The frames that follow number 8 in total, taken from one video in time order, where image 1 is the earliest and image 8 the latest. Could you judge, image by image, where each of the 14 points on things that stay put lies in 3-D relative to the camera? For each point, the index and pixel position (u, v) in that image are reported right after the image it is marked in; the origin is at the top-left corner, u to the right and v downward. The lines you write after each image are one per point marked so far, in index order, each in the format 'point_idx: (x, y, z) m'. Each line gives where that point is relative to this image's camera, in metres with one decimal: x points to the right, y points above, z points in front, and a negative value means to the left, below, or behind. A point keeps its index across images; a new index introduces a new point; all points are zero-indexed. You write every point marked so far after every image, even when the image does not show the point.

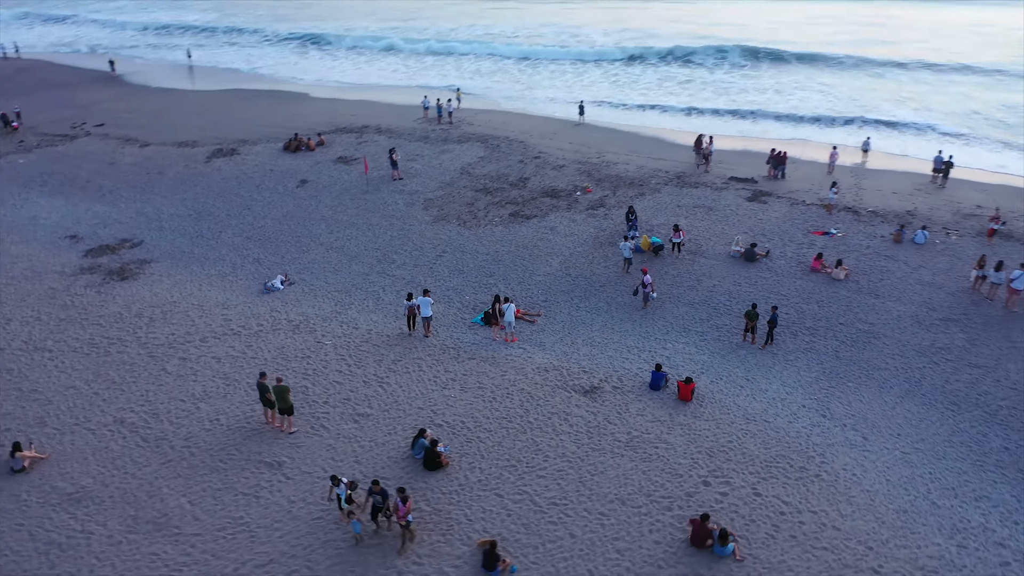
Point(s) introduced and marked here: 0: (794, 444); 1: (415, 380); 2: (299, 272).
0: (+3.7, -2.0, +10.7) m
1: (-1.4, -1.3, +12.0) m
2: (-4.1, +0.3, +15.8) m
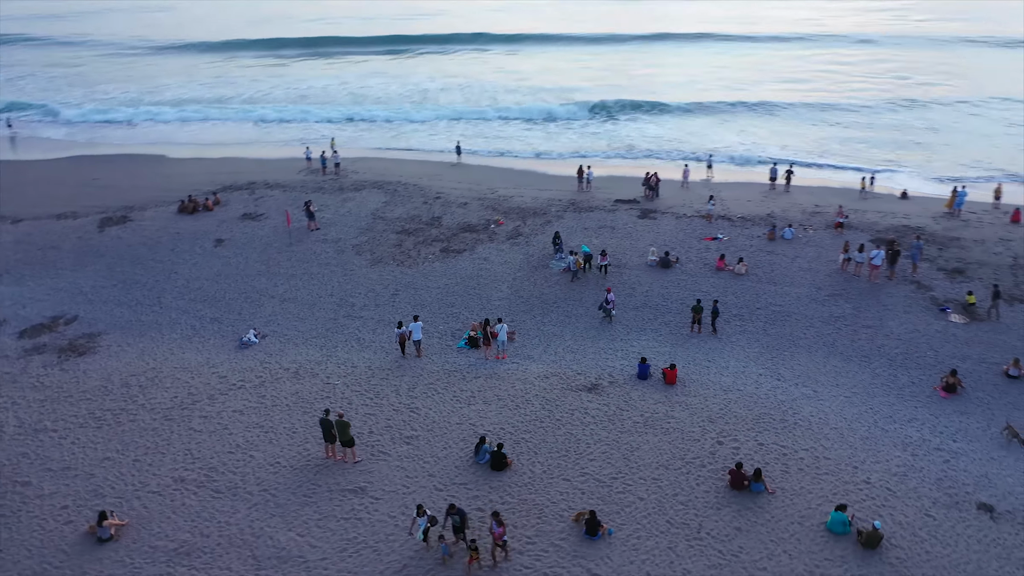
0: (+4.2, -1.8, +13.2) m
1: (-1.2, -1.8, +13.3) m
2: (-4.9, -0.7, +16.3) m
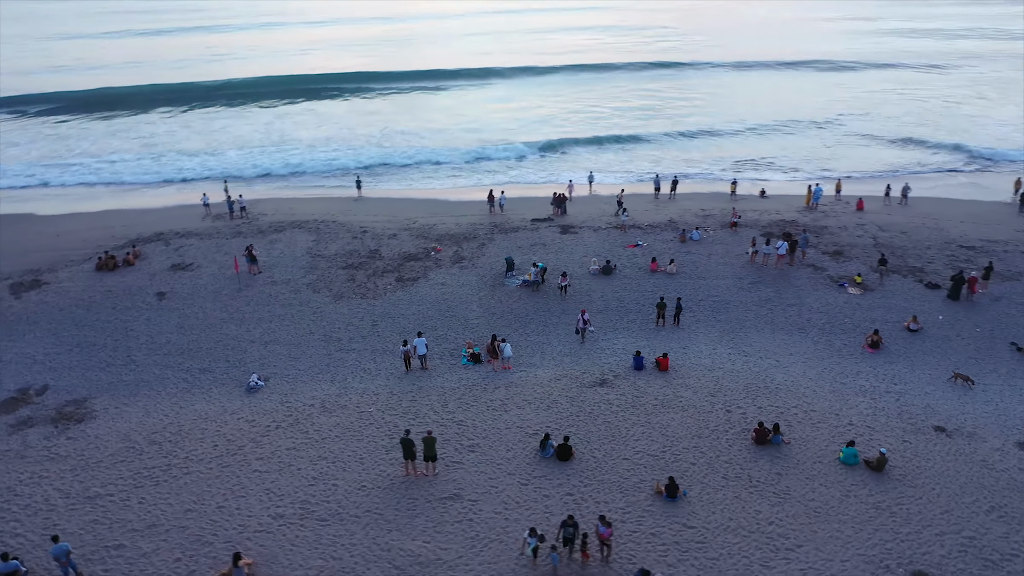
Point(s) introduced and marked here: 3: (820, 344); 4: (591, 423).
0: (+4.6, -1.6, +15.7) m
1: (-0.6, -2.2, +14.5) m
2: (-5.1, -1.6, +16.6) m
3: (+6.4, -1.1, +16.9) m
4: (+1.4, -2.3, +14.0) m
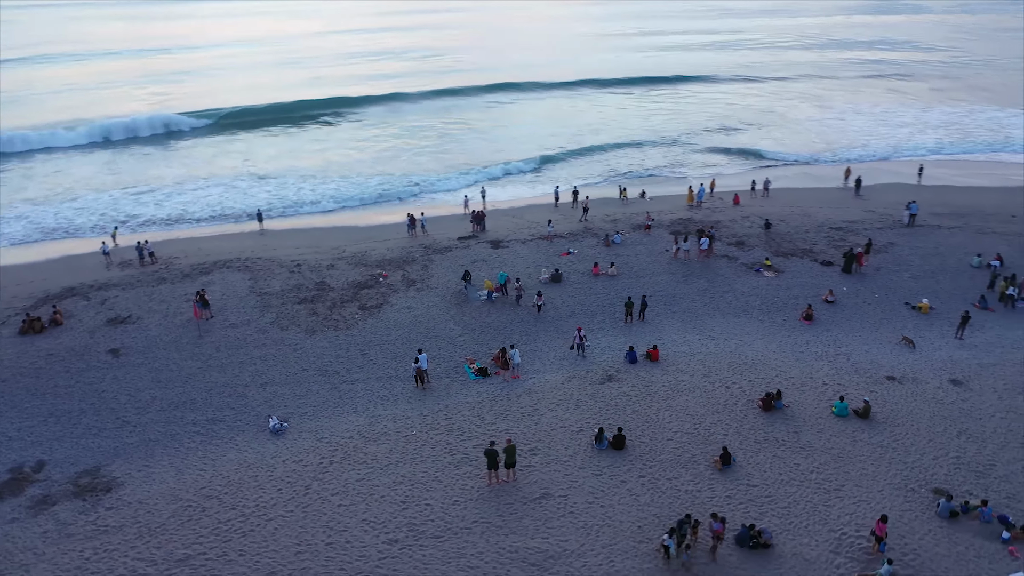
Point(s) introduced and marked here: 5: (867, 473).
0: (+4.7, -1.5, +18.0) m
1: (+0.1, -2.5, +15.5) m
2: (-4.8, -2.5, +16.4) m
3: (+6.1, -0.8, +19.7) m
4: (+2.1, -2.4, +15.6) m
5: (+5.9, -3.1, +13.7) m
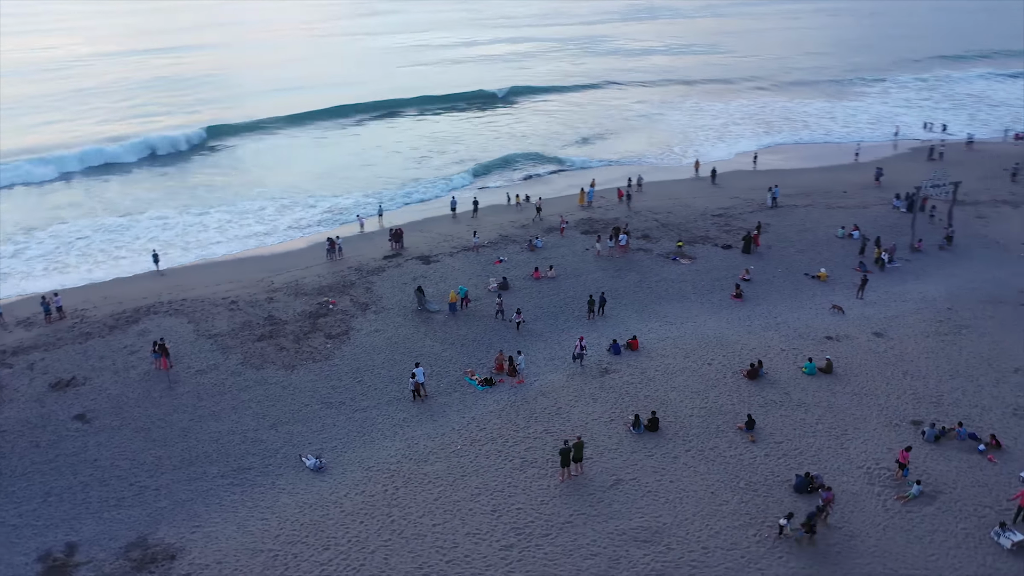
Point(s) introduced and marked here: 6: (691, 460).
0: (+4.4, -1.2, +20.2) m
1: (+0.7, -2.7, +16.6) m
2: (-4.2, -3.2, +16.2) m
3: (+5.2, -0.4, +22.1) m
4: (+2.6, -2.3, +17.1) m
5: (+6.9, -2.6, +16.3) m
6: (+3.3, -3.2, +15.0) m
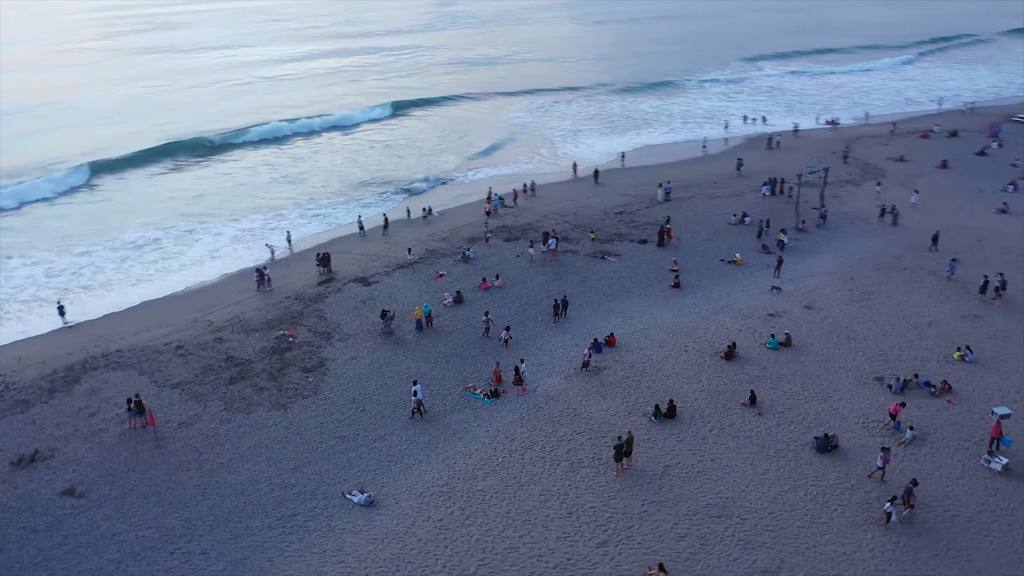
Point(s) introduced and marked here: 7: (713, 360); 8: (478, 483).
0: (+3.7, -1.0, +21.7) m
1: (+1.2, -2.8, +17.4) m
2: (-3.4, -3.9, +15.8) m
3: (+4.0, -0.2, +23.8) m
4: (+2.9, -2.3, +18.4) m
5: (+7.2, -2.1, +18.6) m
6: (+4.1, -3.0, +16.5) m
7: (+4.8, -1.7, +19.7) m
8: (-0.6, -3.7, +15.6) m
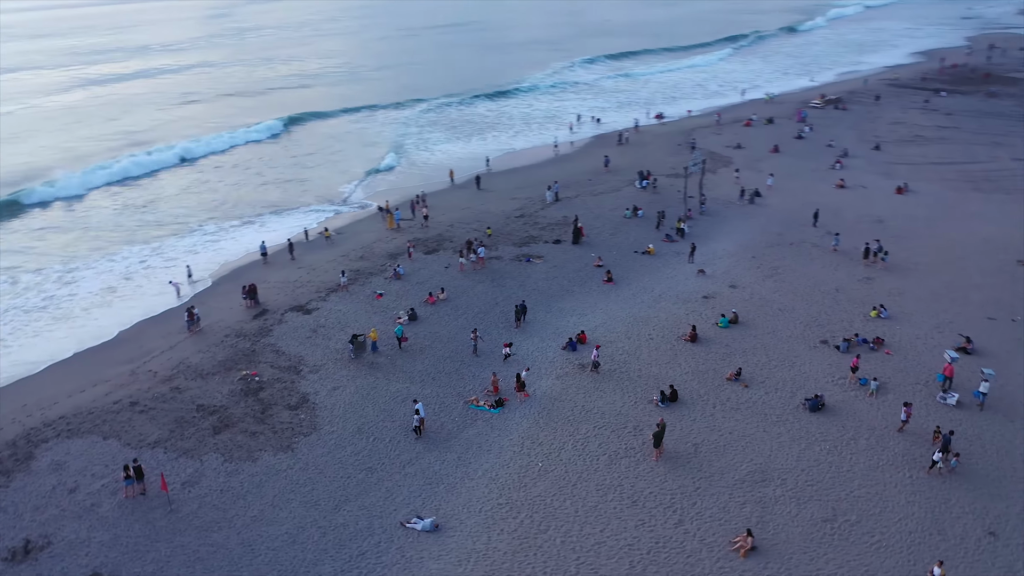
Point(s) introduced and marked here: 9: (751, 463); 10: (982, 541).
0: (+2.7, -0.9, +23.0) m
1: (+1.6, -2.9, +18.2) m
2: (-2.3, -4.4, +15.5) m
3: (+2.4, -0.1, +25.1) m
4: (+2.9, -2.2, +19.6) m
5: (+7.0, -1.5, +20.9) m
6: (+4.7, -2.8, +18.1) m
7: (+4.4, -1.5, +21.4) m
8: (+0.4, -4.0, +16.0) m
9: (+4.7, -3.5, +16.3) m
10: (+8.1, -4.3, +14.1) m
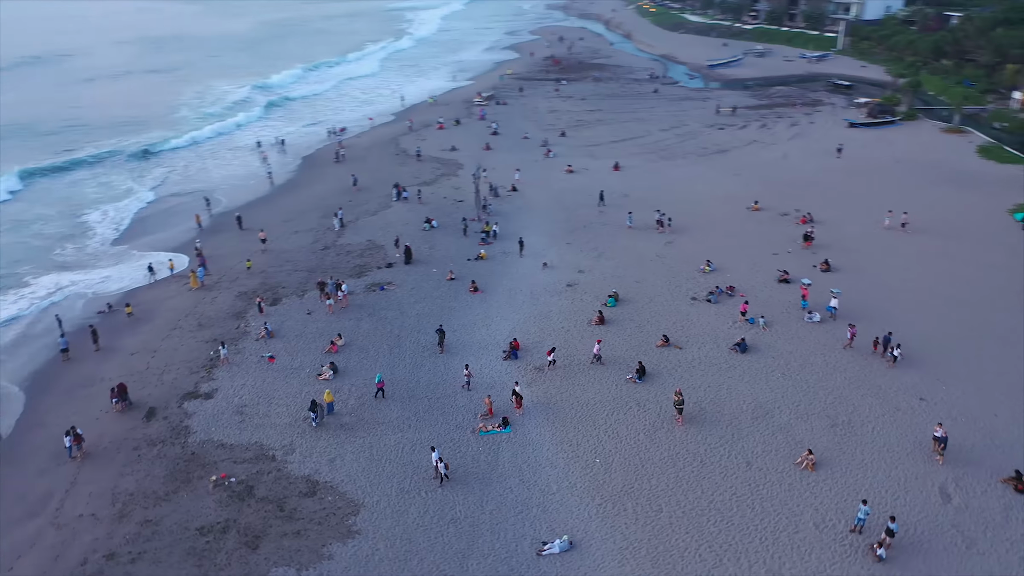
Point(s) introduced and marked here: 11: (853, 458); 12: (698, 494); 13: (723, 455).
0: (+0.1, -1.1, +24.5) m
1: (+1.9, -3.0, +19.8) m
2: (+0.2, -5.1, +15.7) m
3: (-1.3, -0.5, +26.1) m
4: (+2.2, -2.1, +21.6) m
5: (+4.9, -0.7, +24.7) m
6: (+4.6, -2.2, +21.2) m
7: (+2.5, -1.2, +23.8) m
8: (+2.2, -4.1, +17.4) m
9: (+5.7, -2.8, +19.7) m
10: (+9.7, -2.8, +19.4) m
11: (+7.3, -3.7, +17.6) m
12: (+3.8, -4.3, +16.8) m
13: (+4.6, -3.7, +17.8) m
